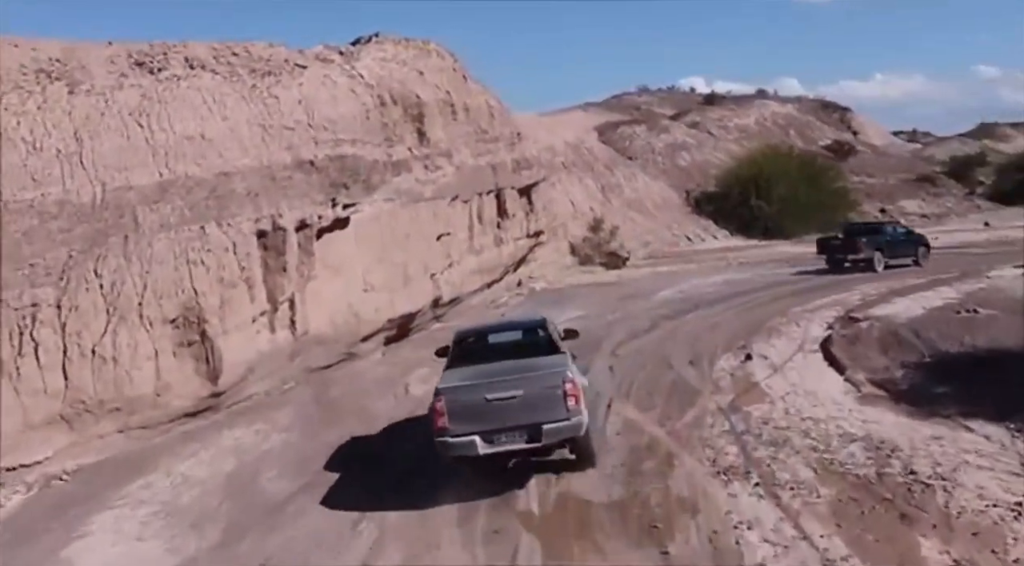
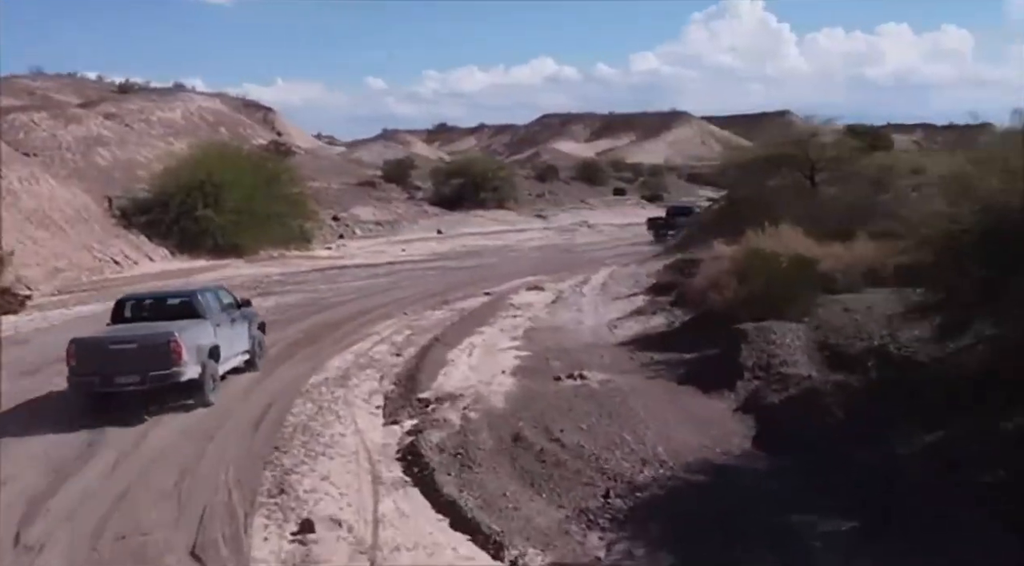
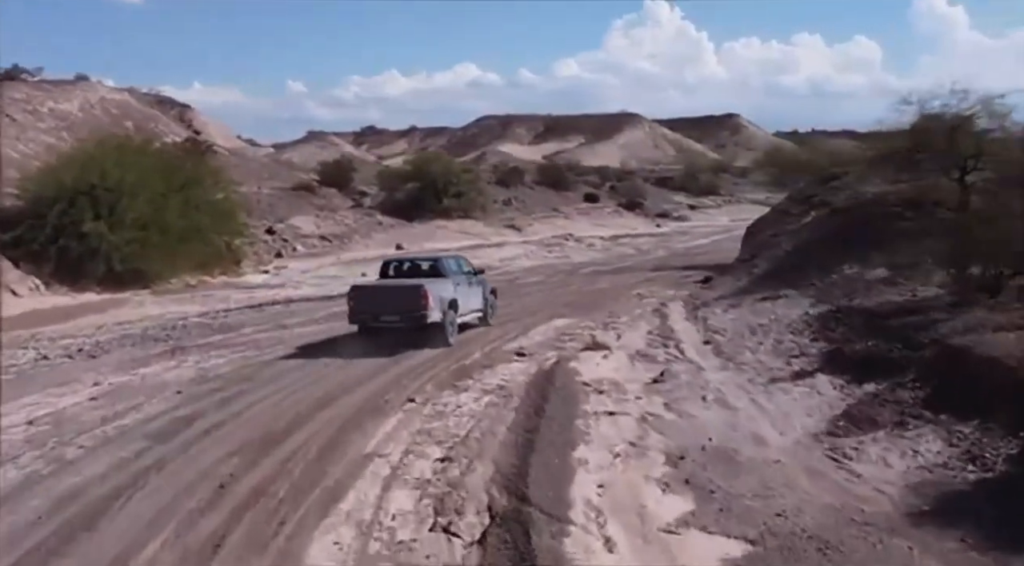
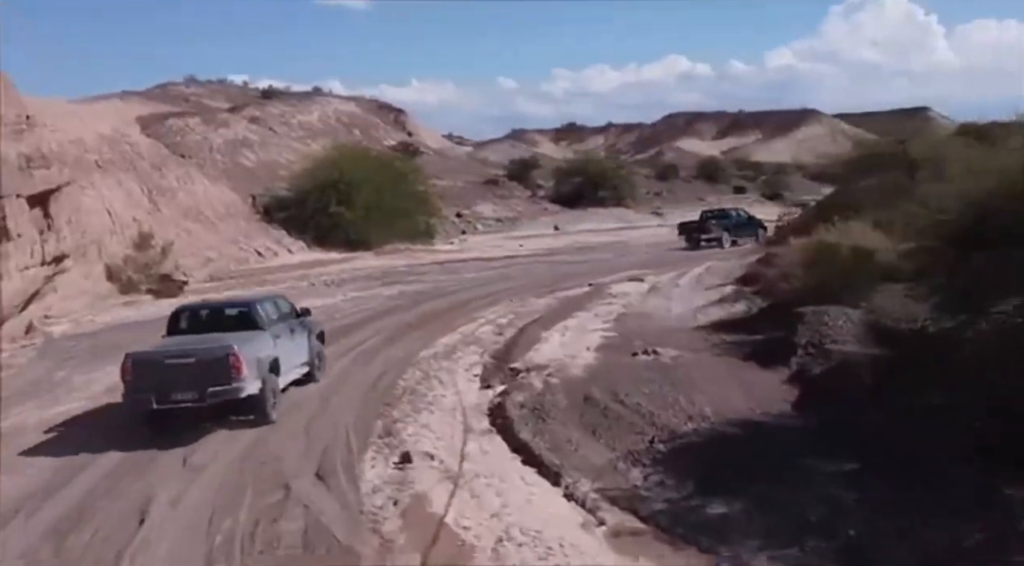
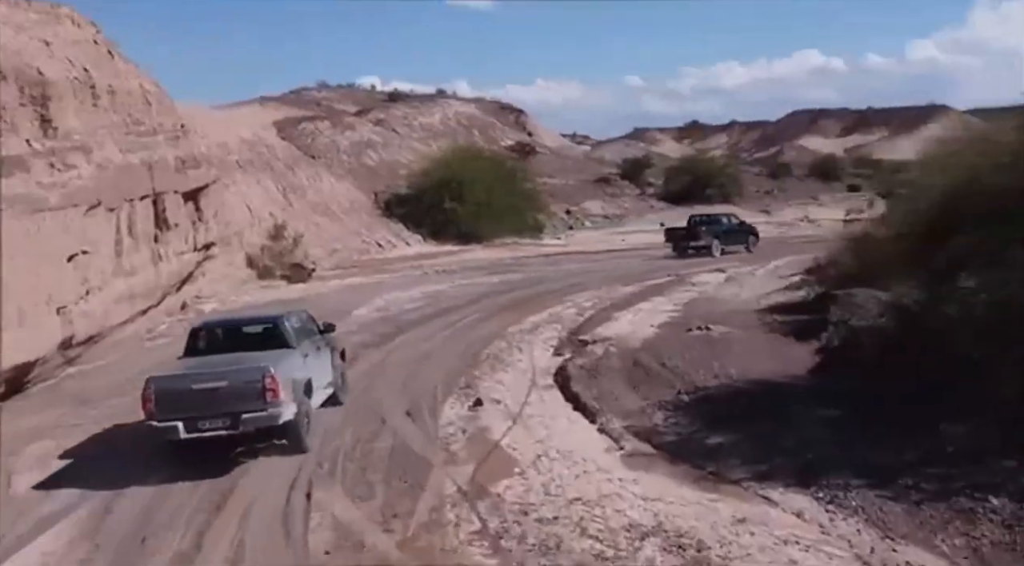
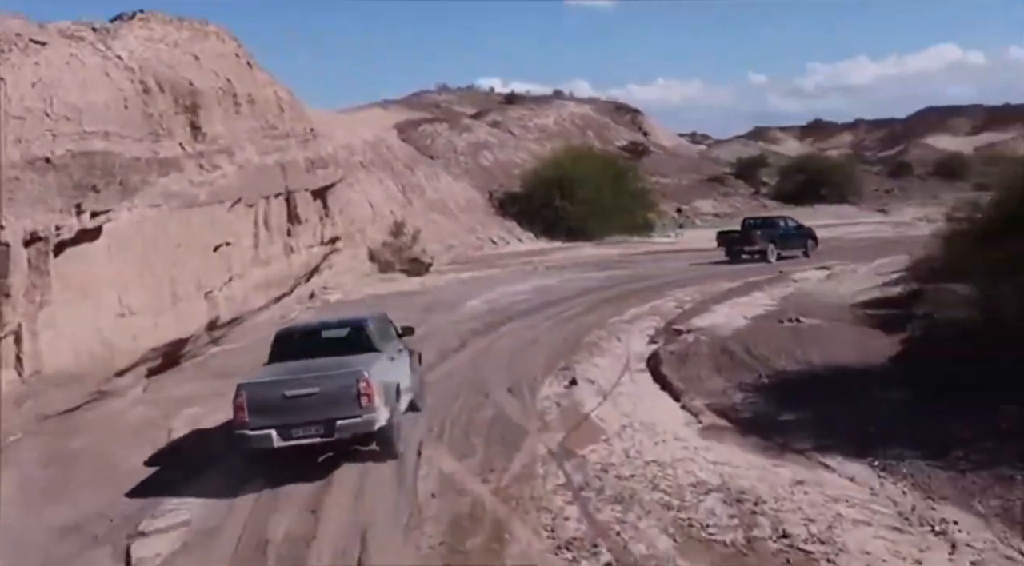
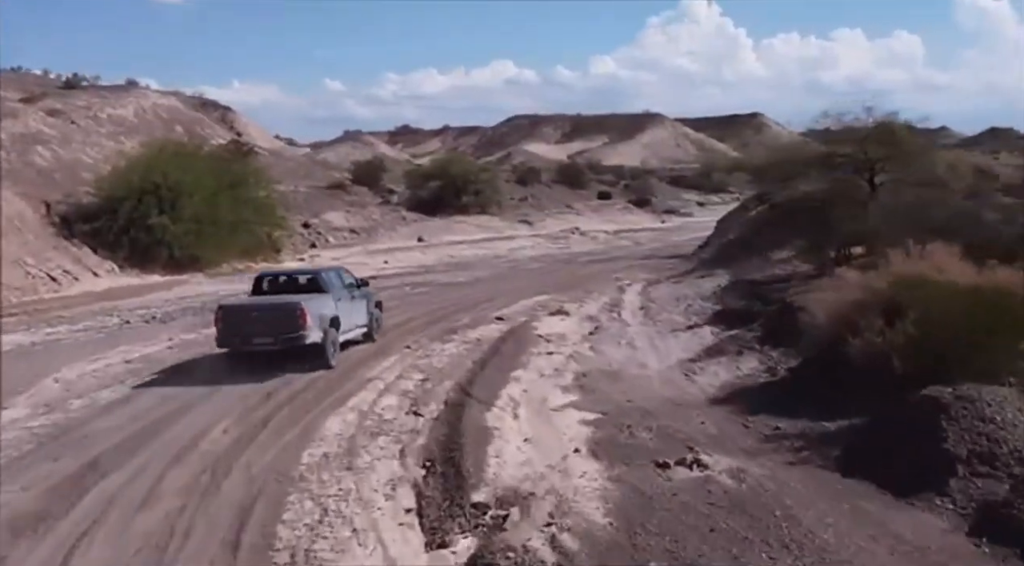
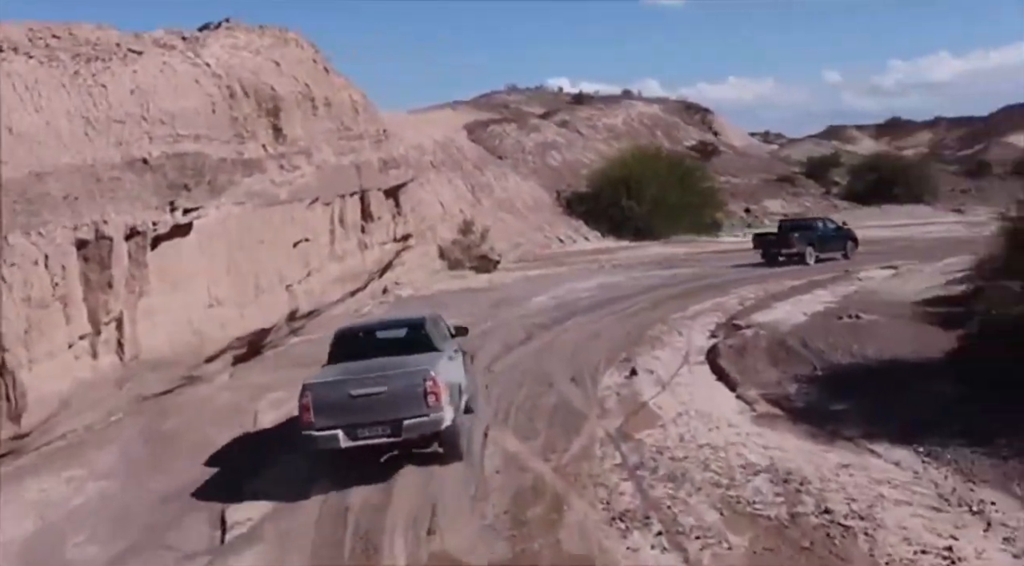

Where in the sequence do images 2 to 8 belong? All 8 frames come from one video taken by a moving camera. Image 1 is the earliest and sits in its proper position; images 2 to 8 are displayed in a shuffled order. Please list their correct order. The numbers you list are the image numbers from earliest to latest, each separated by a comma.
8, 6, 5, 4, 2, 7, 3
